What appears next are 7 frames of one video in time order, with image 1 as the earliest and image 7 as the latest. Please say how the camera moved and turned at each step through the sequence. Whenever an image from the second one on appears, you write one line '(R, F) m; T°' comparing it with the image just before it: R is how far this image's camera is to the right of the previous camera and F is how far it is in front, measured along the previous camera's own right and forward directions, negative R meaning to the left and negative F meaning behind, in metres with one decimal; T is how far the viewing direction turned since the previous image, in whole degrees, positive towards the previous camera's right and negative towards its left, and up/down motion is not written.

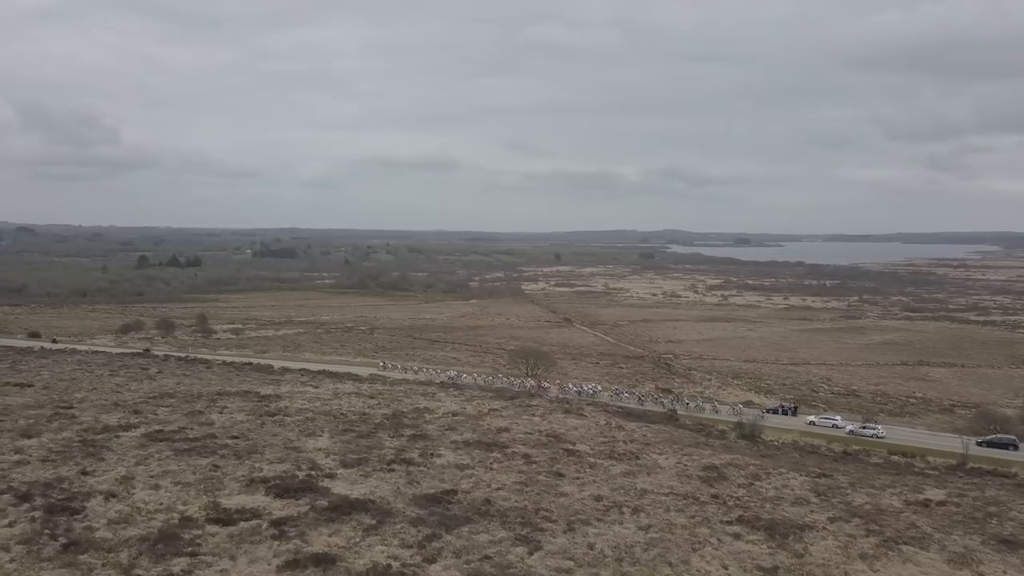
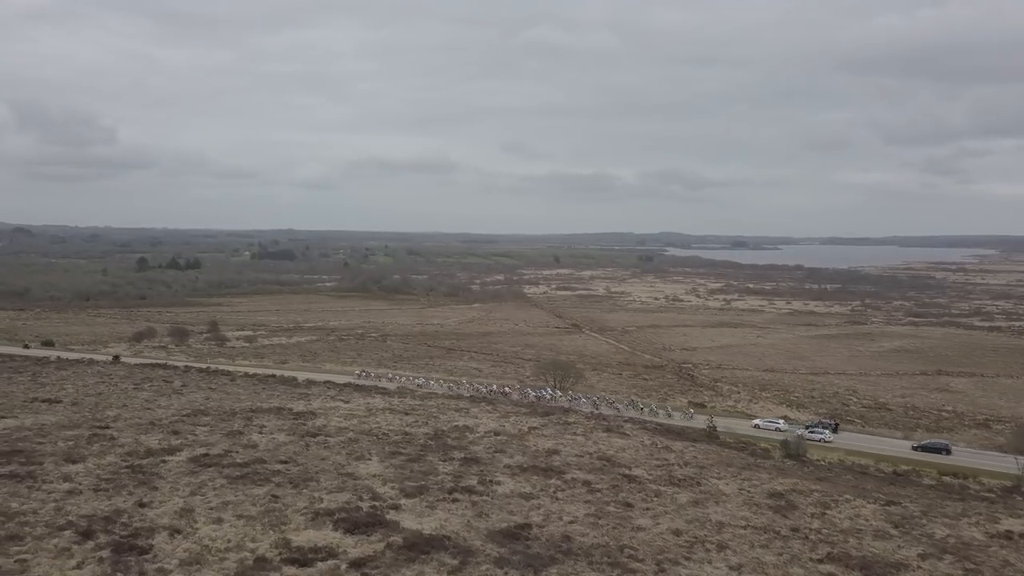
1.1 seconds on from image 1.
(-1.3, +0.4) m; 0°
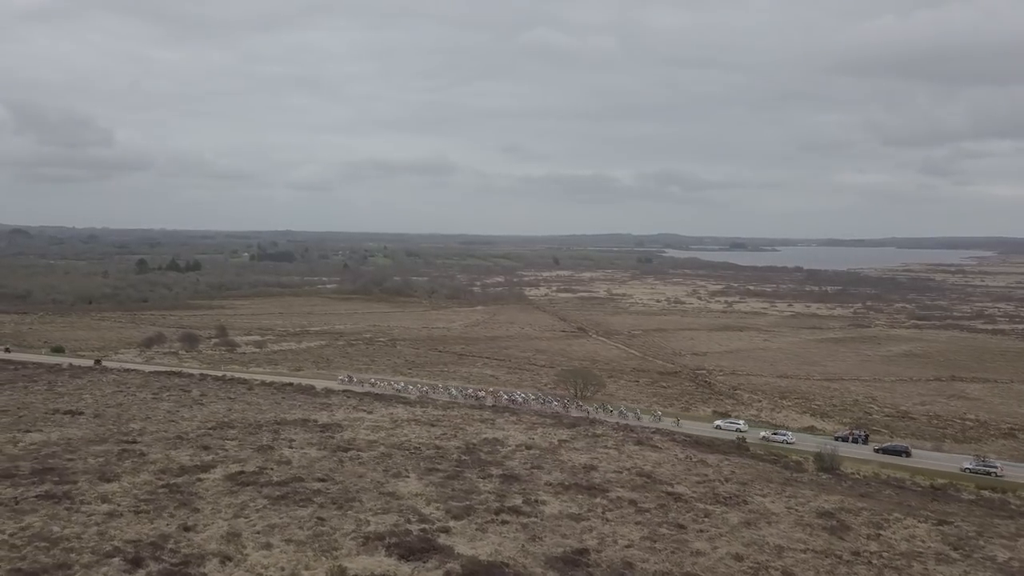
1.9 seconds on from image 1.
(-1.0, +0.3) m; 0°
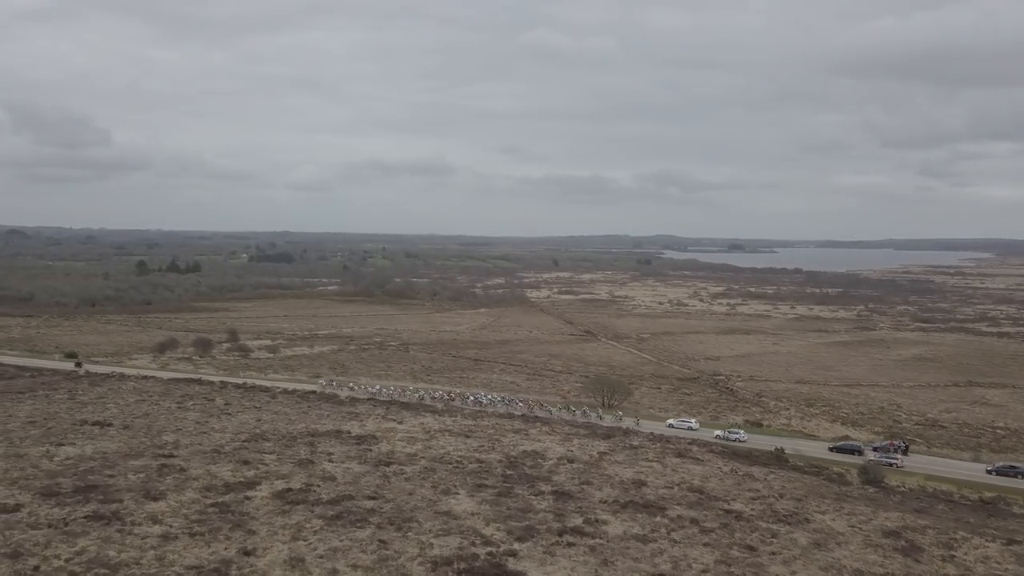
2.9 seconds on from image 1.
(-1.2, +0.4) m; 0°
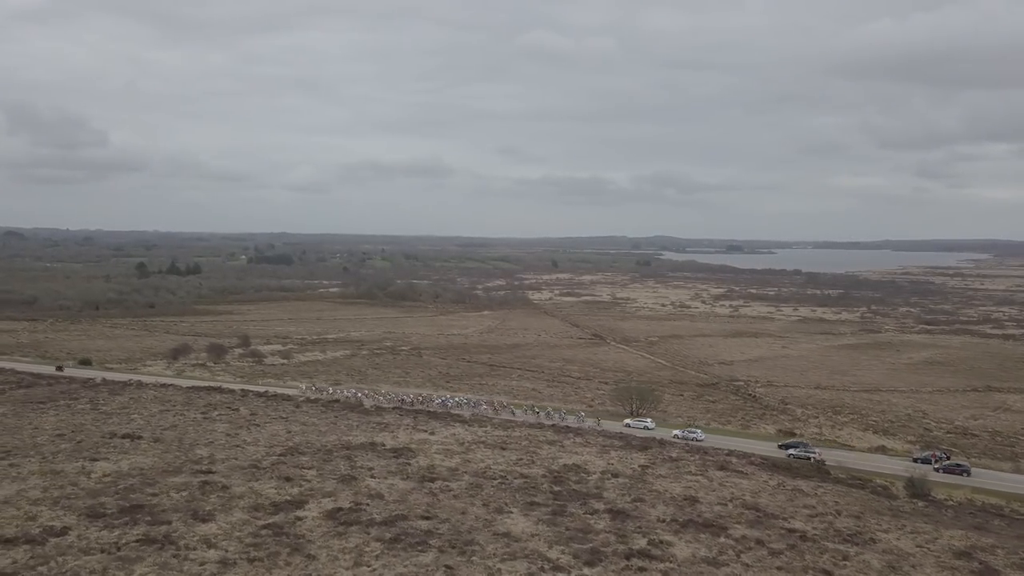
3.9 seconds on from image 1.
(-1.2, +0.4) m; 0°
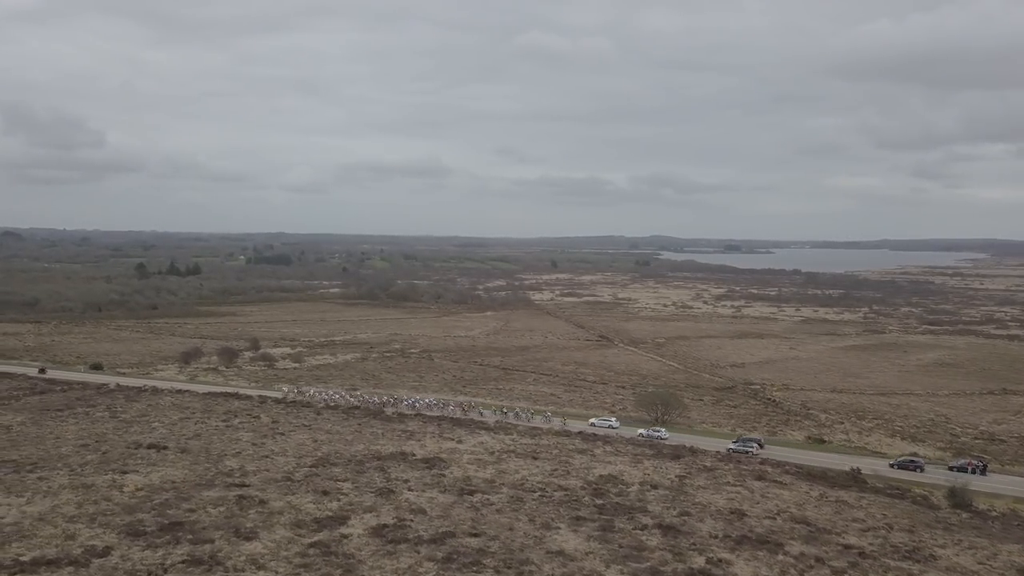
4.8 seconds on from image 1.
(-1.0, +0.4) m; 0°
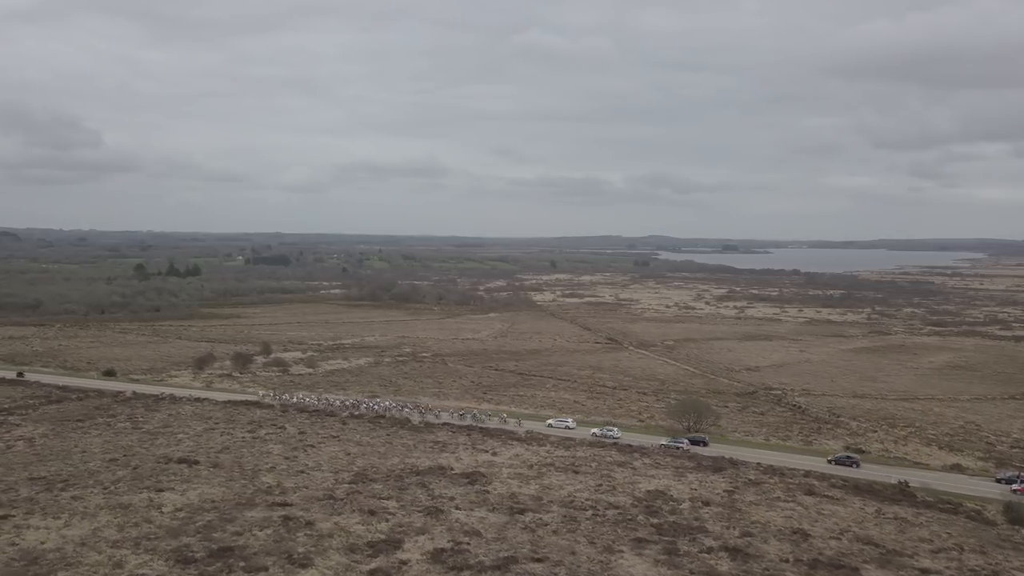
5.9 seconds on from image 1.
(-1.3, +0.6) m; 0°
